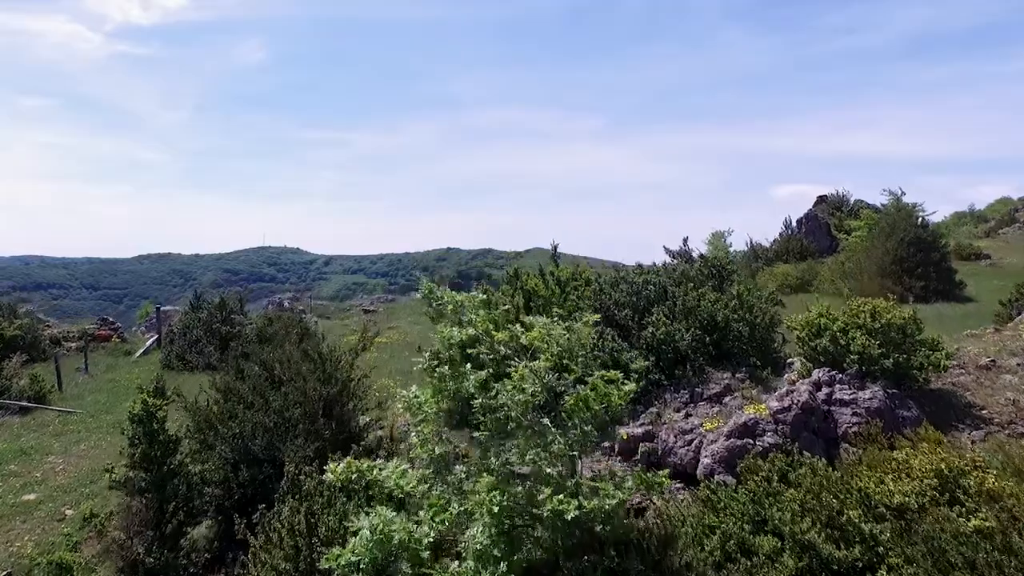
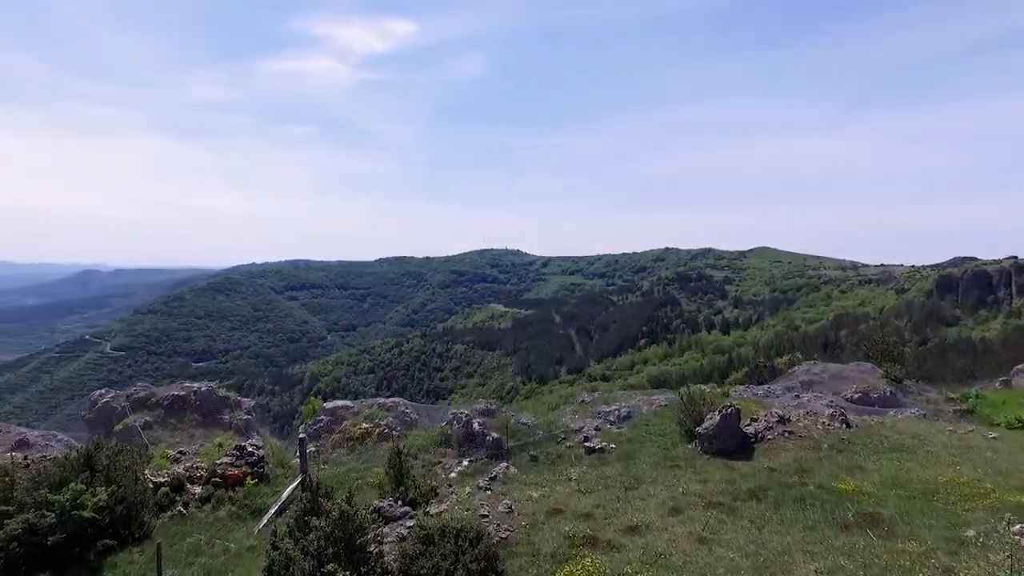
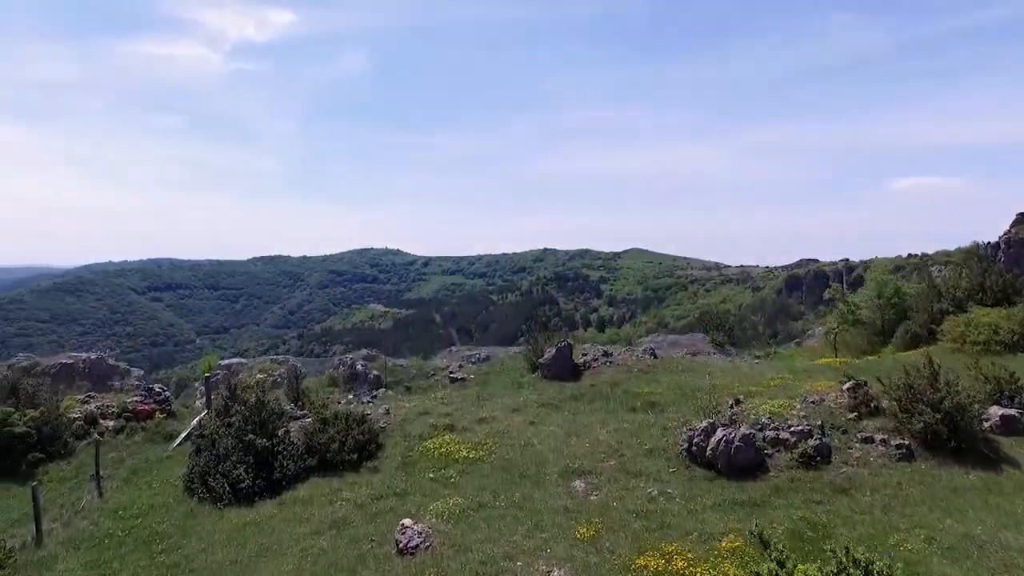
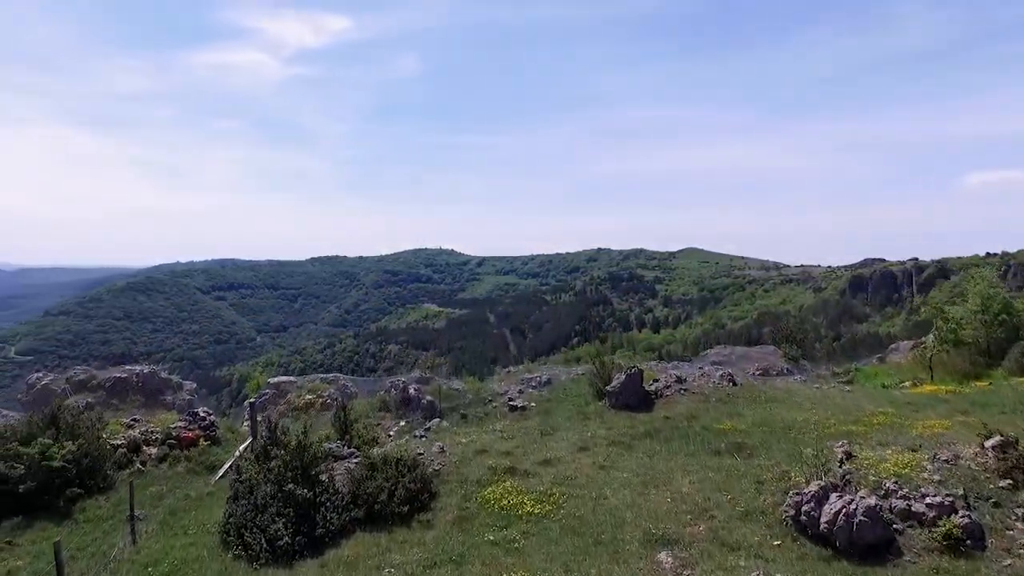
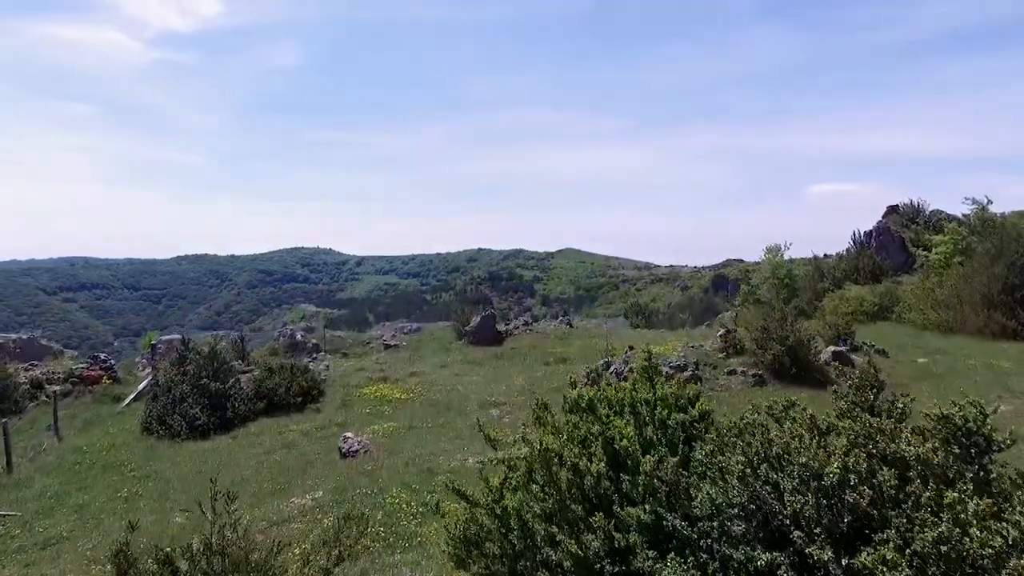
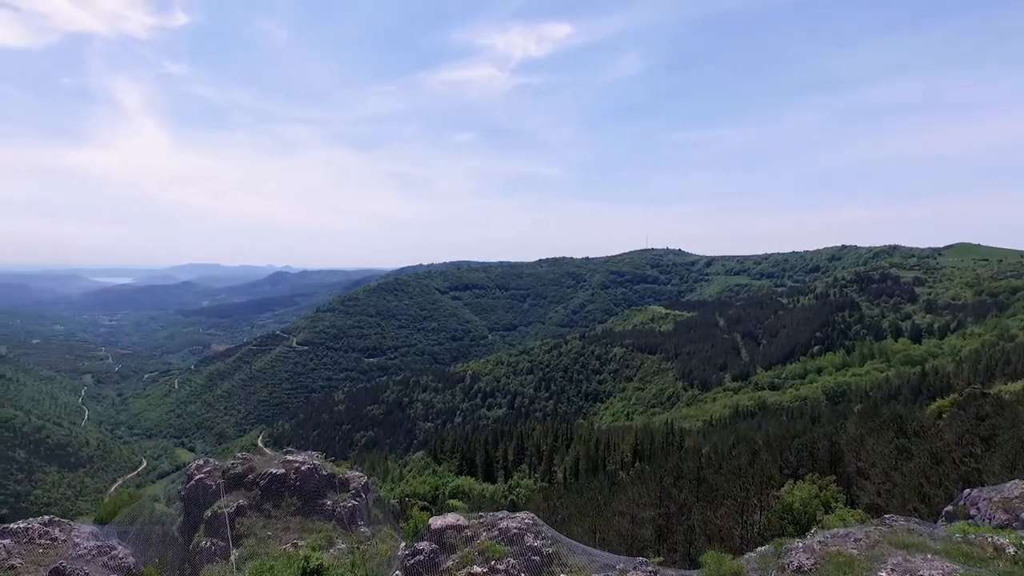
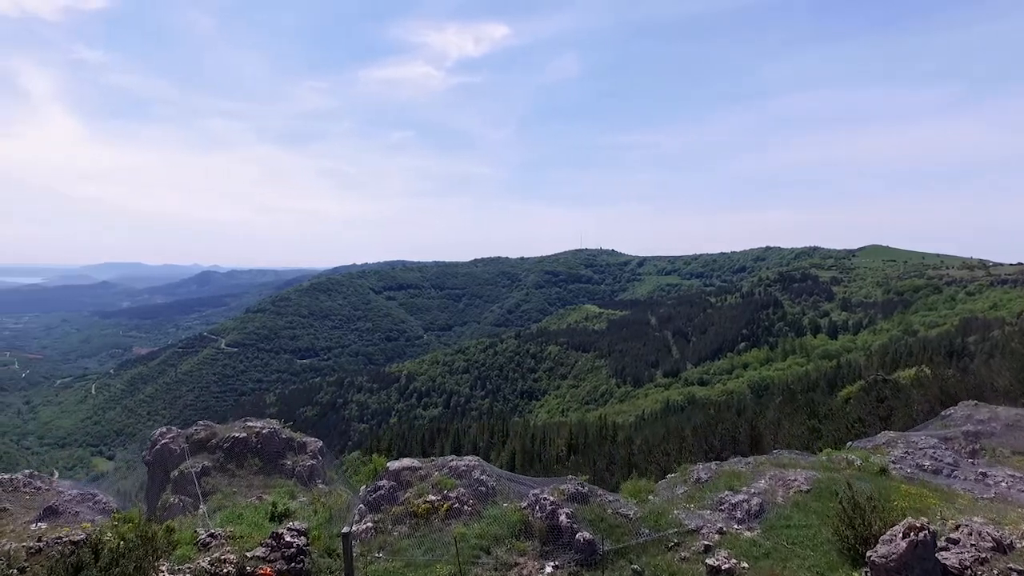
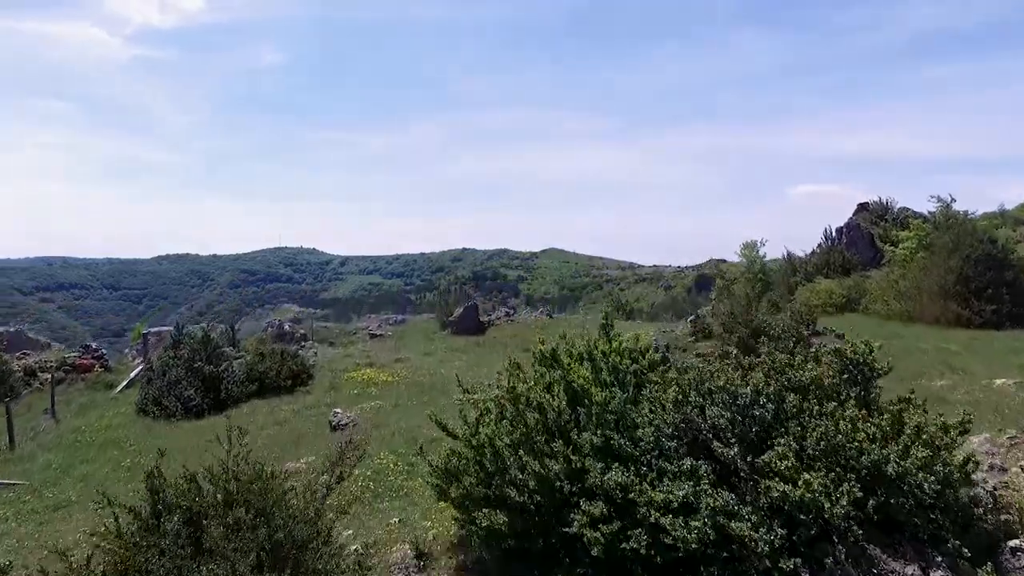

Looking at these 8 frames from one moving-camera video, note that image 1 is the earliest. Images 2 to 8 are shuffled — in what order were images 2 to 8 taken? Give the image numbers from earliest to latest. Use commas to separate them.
8, 5, 3, 4, 2, 7, 6
